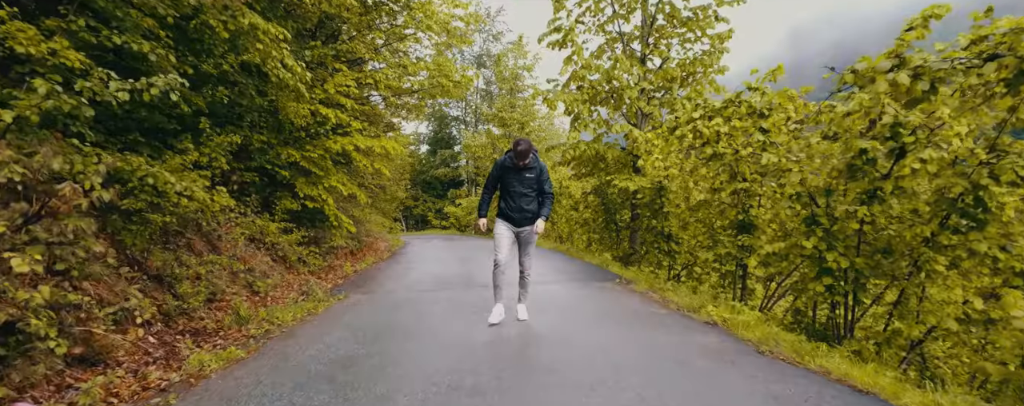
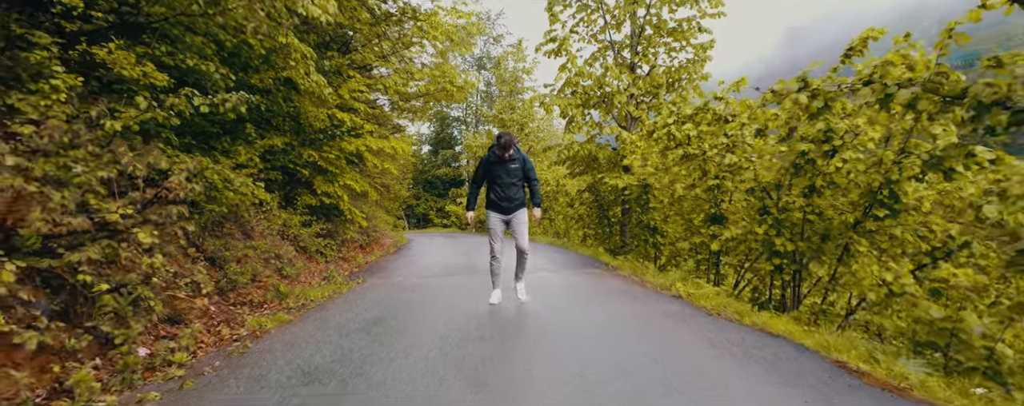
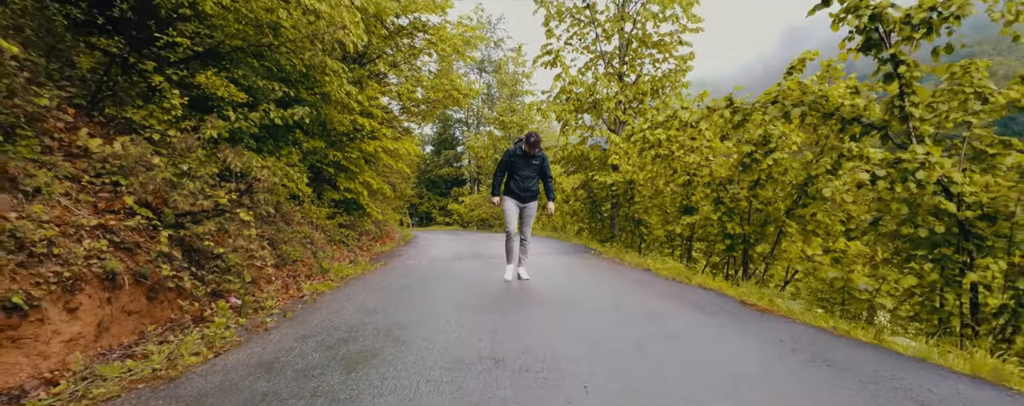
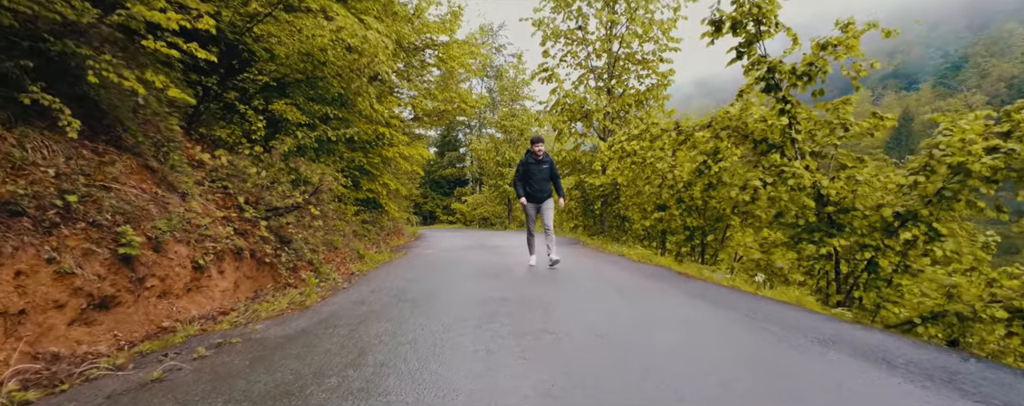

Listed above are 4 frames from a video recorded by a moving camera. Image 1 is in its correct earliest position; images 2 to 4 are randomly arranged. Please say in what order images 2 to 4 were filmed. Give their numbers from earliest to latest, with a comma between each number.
2, 3, 4
